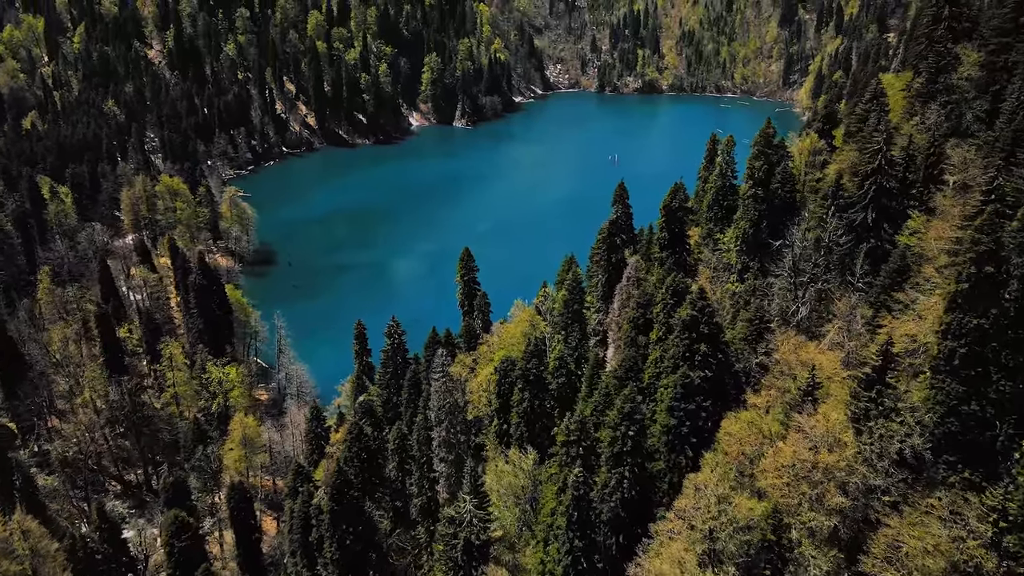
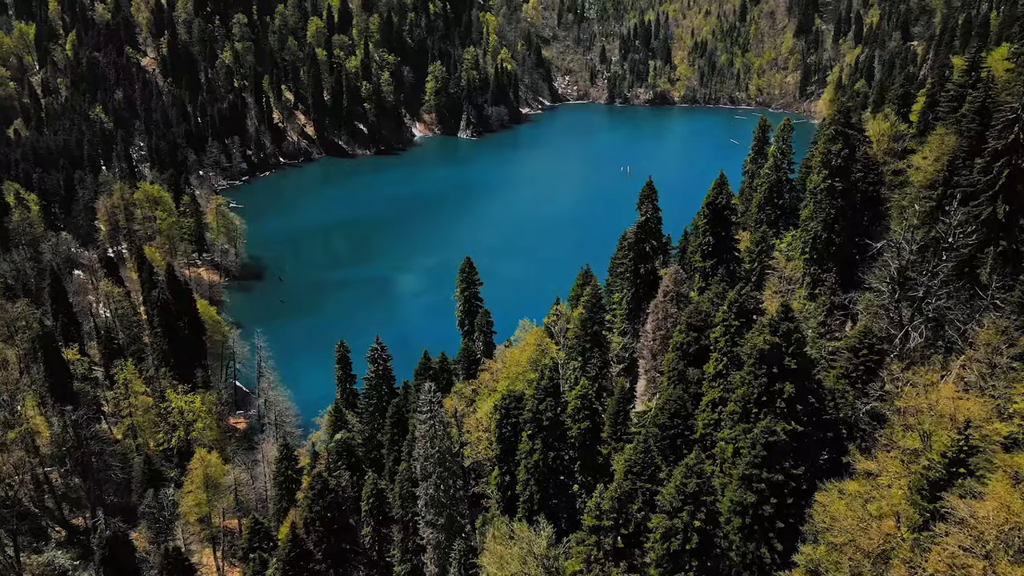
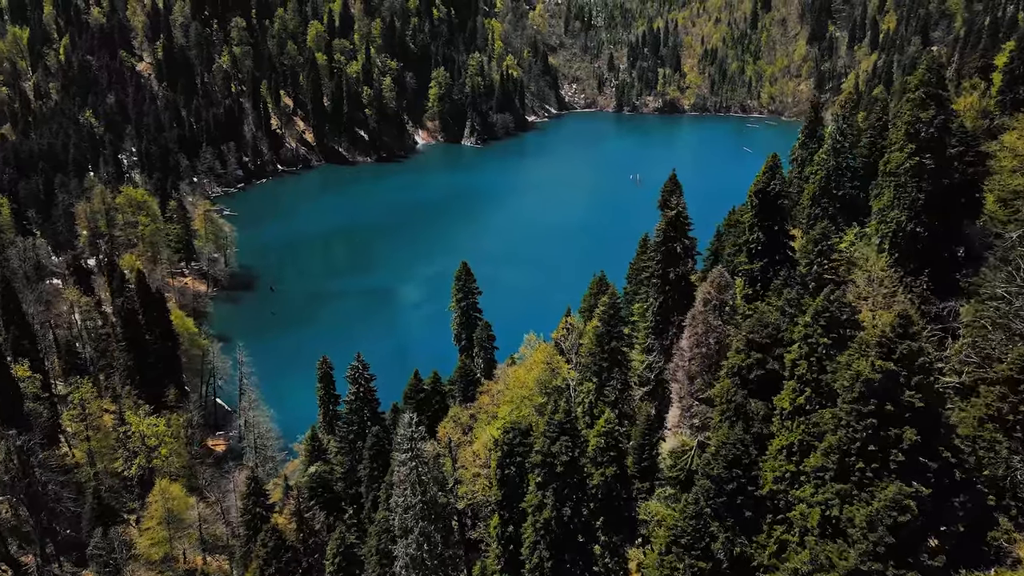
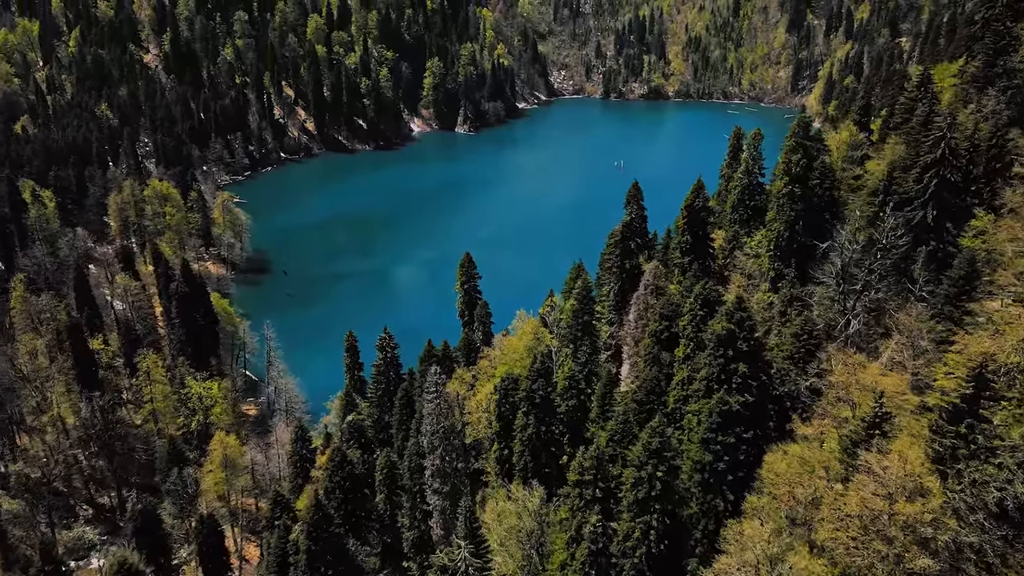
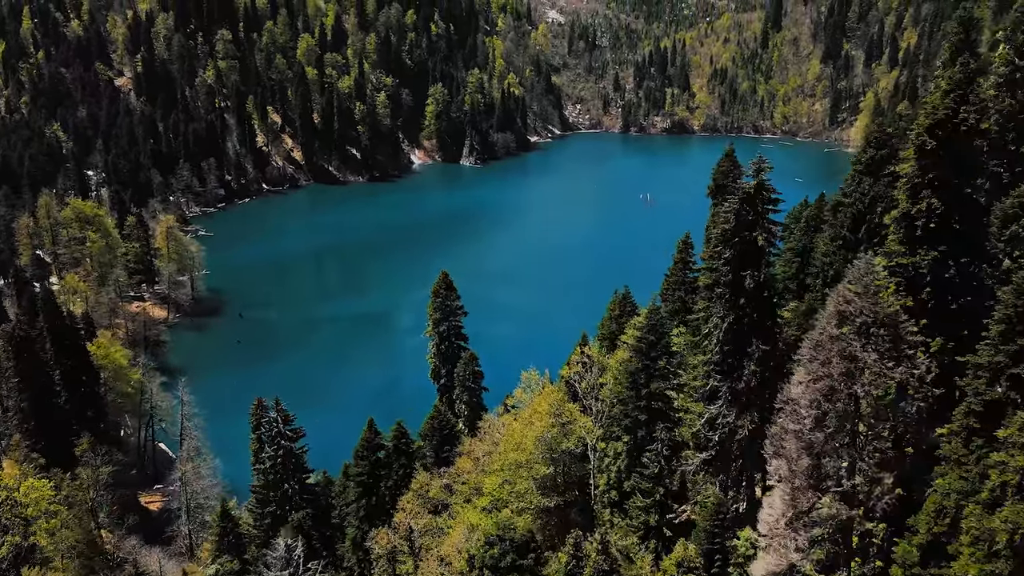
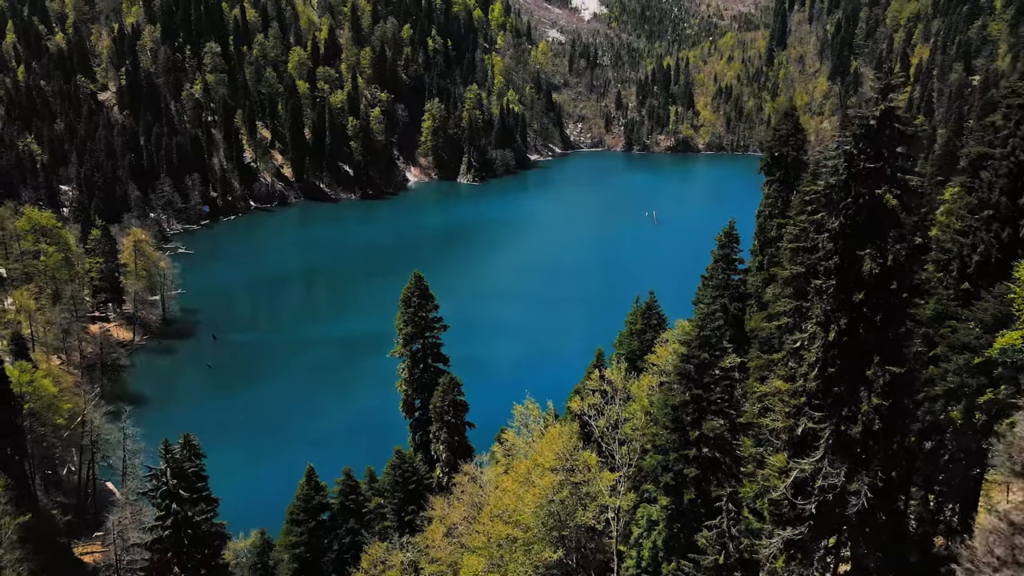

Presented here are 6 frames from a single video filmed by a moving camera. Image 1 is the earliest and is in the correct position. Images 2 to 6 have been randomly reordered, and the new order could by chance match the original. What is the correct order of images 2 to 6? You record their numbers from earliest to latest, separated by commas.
4, 2, 3, 5, 6
